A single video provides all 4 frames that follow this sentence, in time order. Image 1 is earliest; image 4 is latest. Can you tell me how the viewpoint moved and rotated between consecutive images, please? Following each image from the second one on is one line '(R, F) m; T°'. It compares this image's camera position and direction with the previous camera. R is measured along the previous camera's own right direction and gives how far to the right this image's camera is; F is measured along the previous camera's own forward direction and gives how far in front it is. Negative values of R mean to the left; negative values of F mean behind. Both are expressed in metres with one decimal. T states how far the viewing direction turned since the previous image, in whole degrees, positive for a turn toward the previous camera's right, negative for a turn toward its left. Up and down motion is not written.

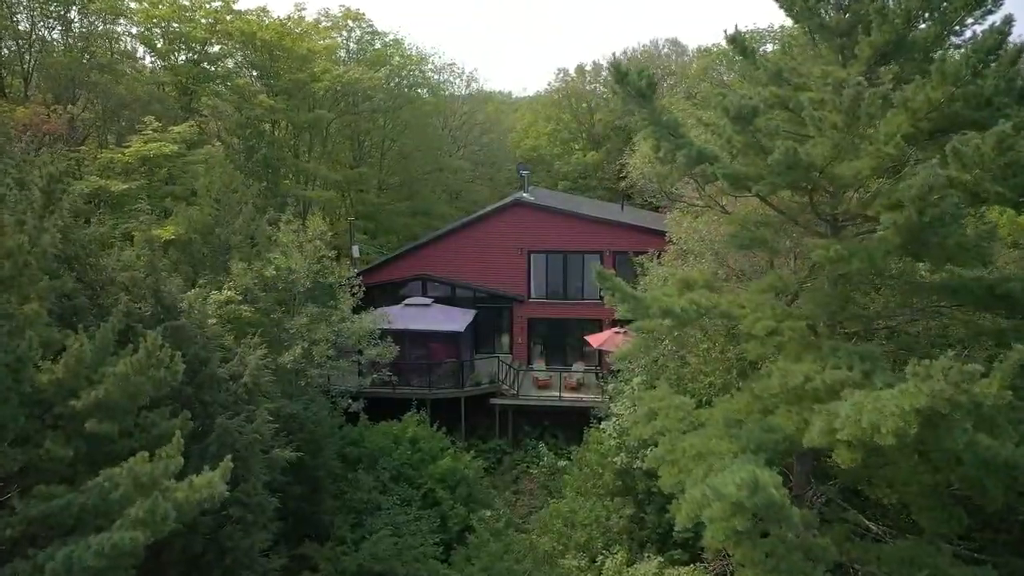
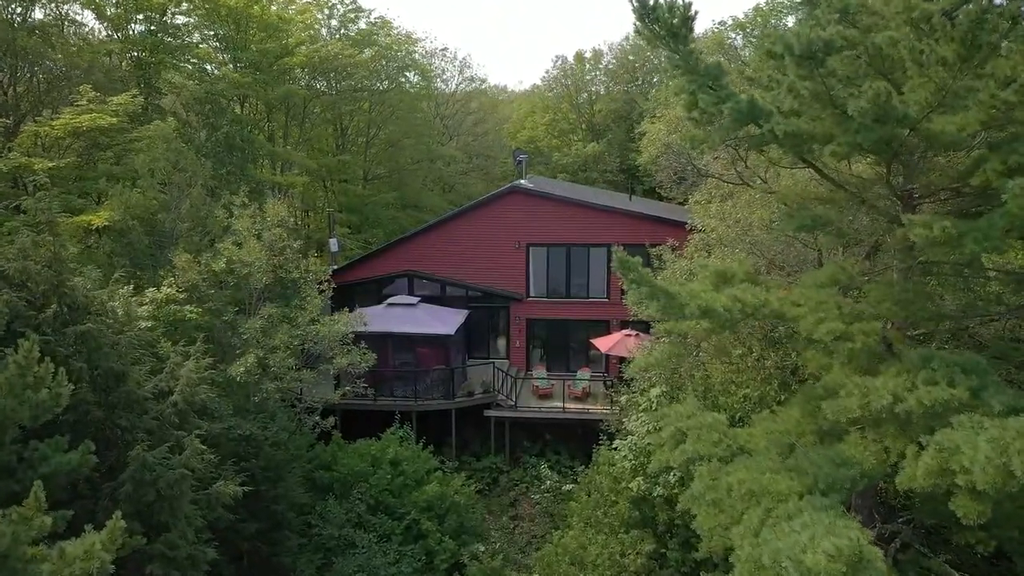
(0.0, +2.4) m; 0°
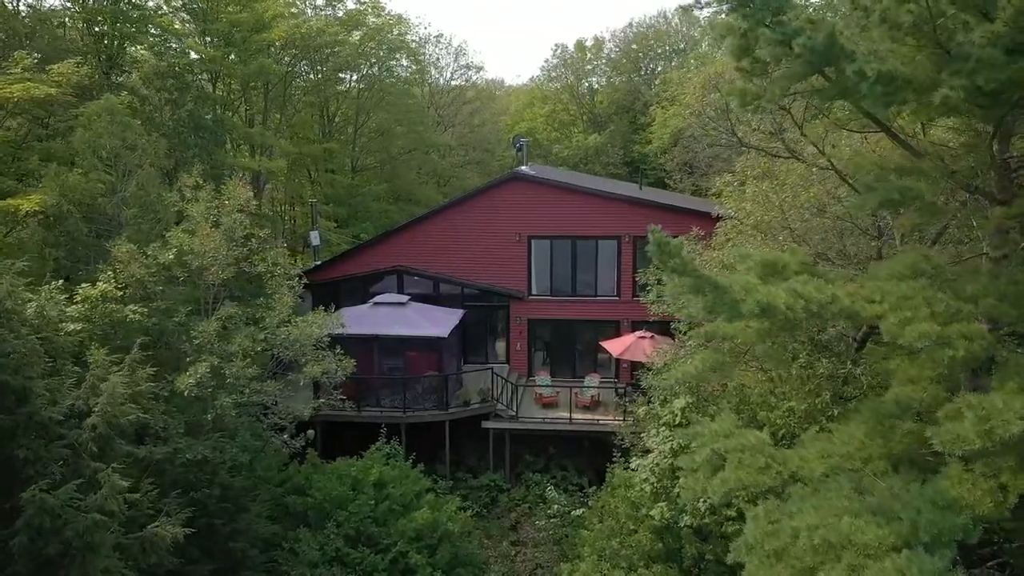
(-0.1, +1.9) m; 0°
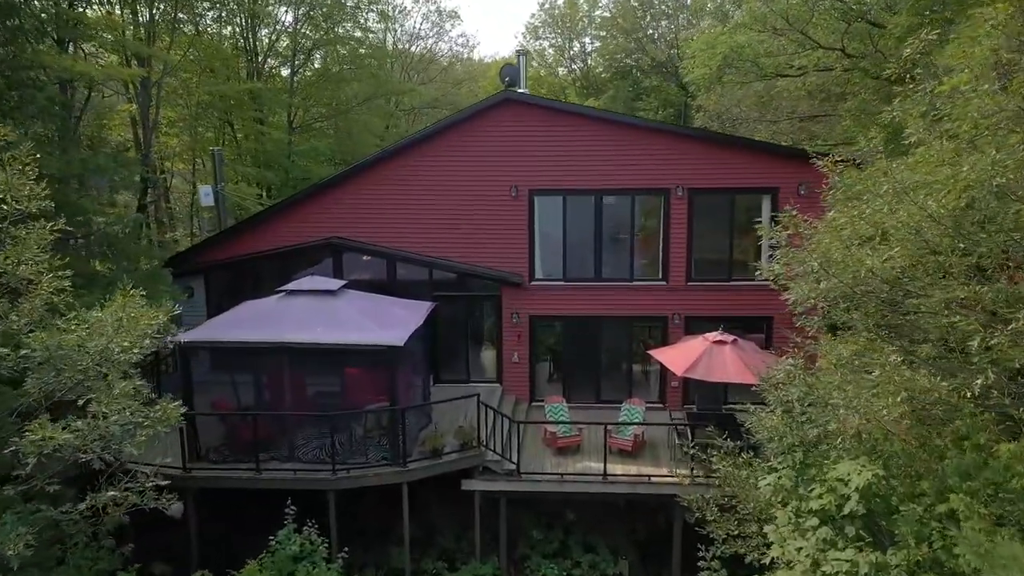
(-0.2, +6.2) m; +1°
